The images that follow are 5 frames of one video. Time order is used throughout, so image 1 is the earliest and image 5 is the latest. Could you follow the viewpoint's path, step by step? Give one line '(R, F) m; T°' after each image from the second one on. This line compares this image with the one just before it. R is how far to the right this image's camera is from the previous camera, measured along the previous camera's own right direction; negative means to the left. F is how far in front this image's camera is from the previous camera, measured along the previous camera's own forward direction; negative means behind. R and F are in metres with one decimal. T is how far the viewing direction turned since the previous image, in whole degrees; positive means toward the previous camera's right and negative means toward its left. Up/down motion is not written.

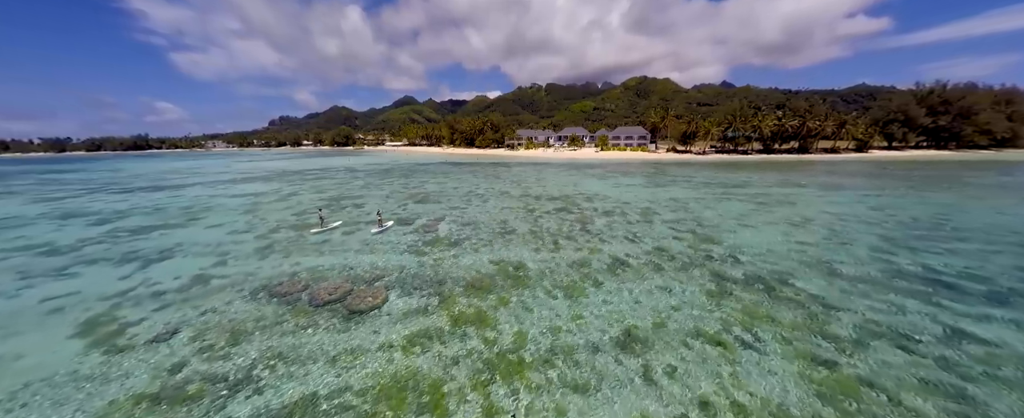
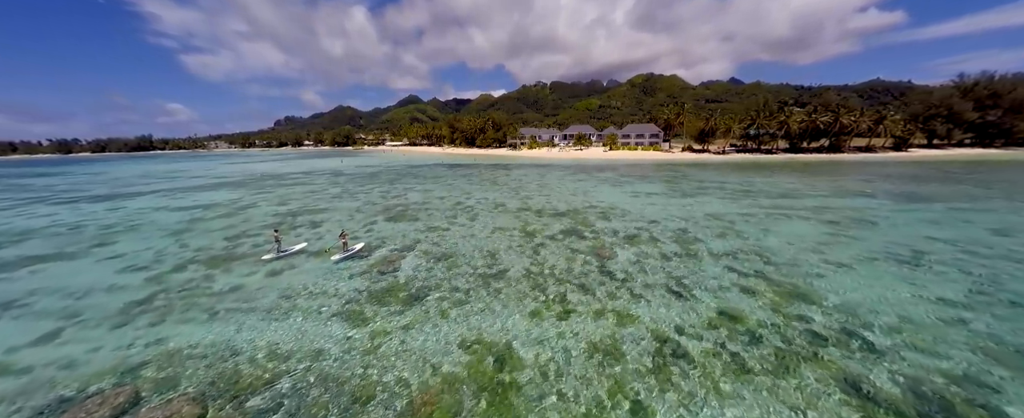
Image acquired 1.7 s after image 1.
(+0.8, +5.9) m; -1°
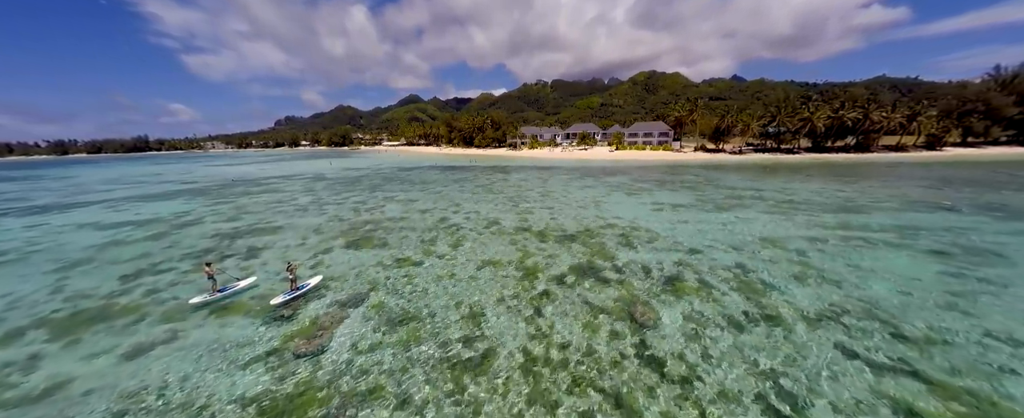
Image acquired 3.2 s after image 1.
(+0.4, +5.2) m; 0°
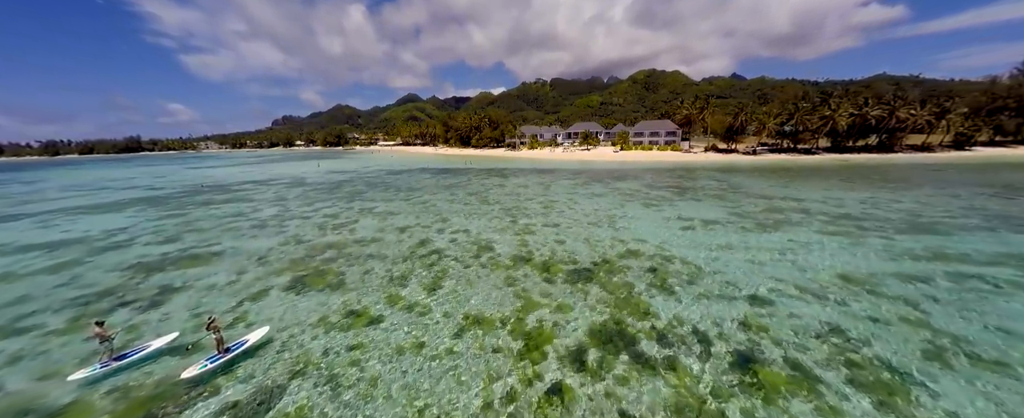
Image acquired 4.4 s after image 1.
(+0.2, +4.4) m; 0°
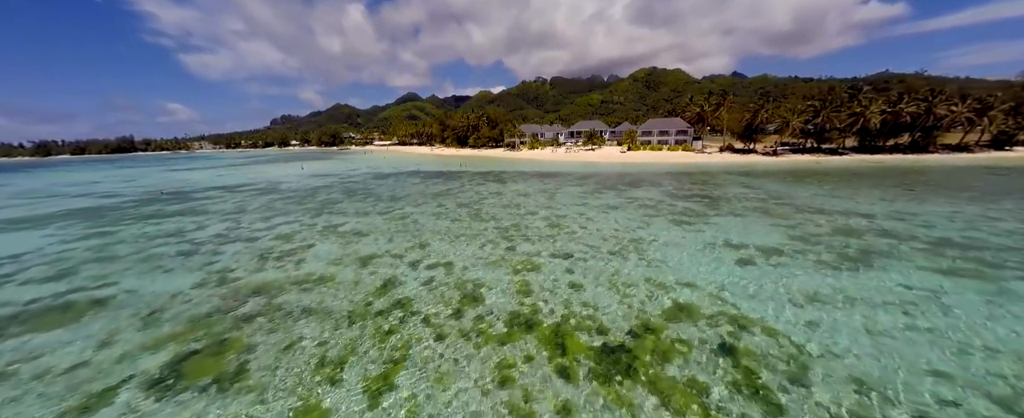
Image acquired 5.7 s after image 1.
(+0.1, +5.0) m; 0°
